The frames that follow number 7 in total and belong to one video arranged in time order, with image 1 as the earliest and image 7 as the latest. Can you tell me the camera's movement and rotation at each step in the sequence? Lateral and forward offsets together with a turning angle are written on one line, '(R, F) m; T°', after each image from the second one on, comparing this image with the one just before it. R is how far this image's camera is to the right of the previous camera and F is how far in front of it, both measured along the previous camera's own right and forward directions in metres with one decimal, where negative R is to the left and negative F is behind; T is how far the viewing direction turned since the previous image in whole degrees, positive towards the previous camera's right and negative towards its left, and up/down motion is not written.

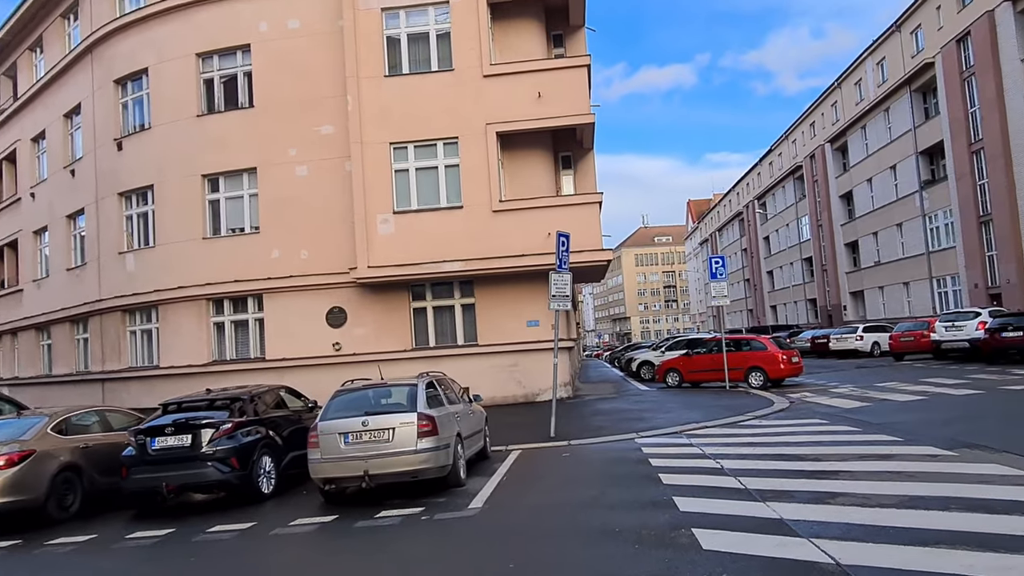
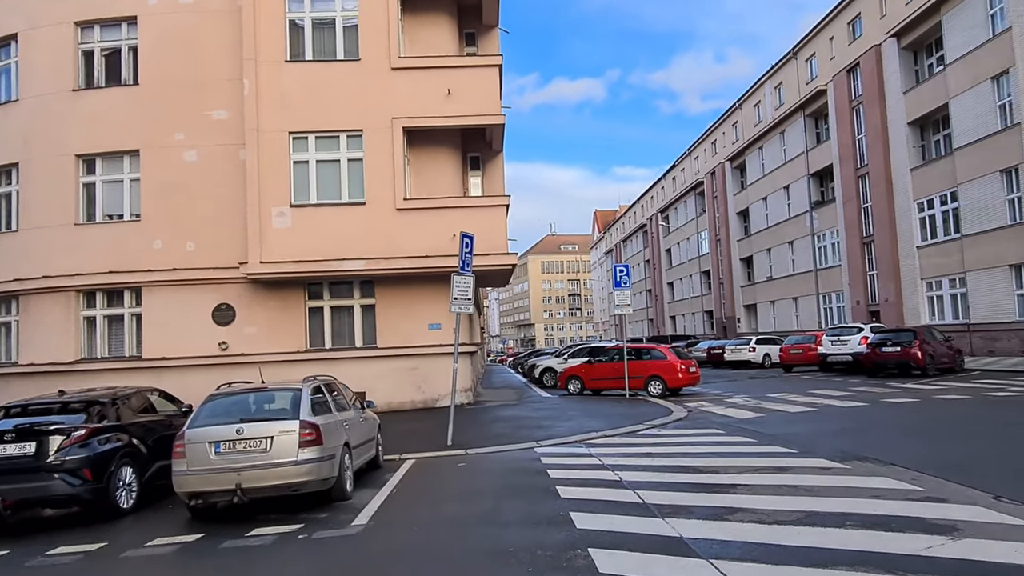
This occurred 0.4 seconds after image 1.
(+0.1, +0.5) m; +7°
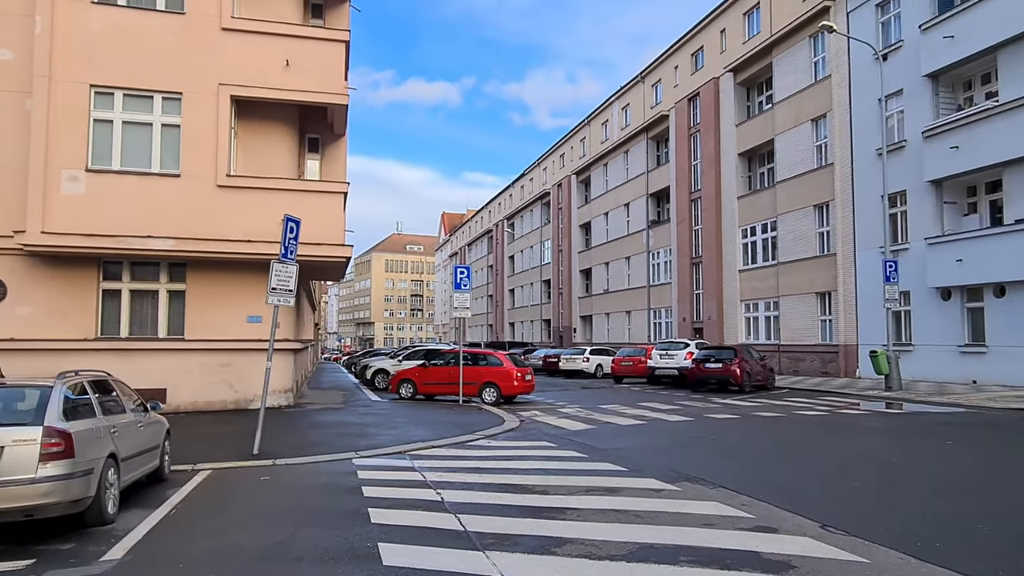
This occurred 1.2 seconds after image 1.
(+0.2, +0.9) m; +12°
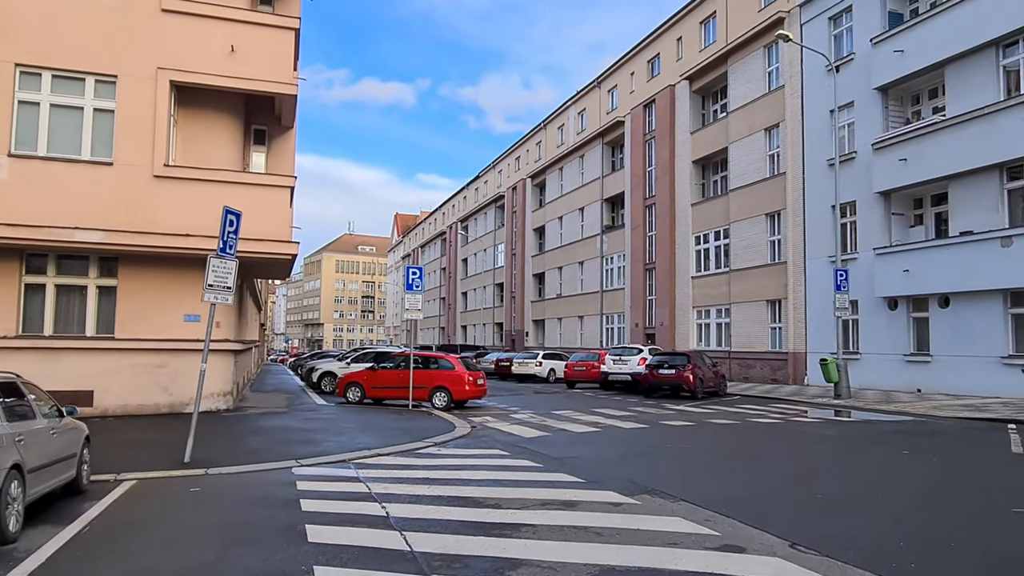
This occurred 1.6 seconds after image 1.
(0.0, +0.5) m; +4°
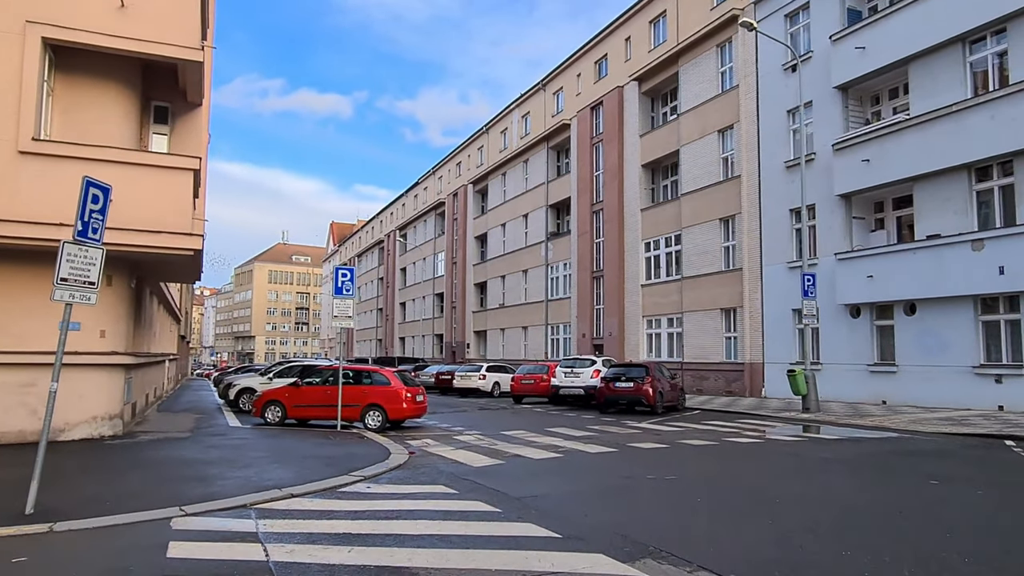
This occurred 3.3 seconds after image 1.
(-0.1, +2.1) m; +5°
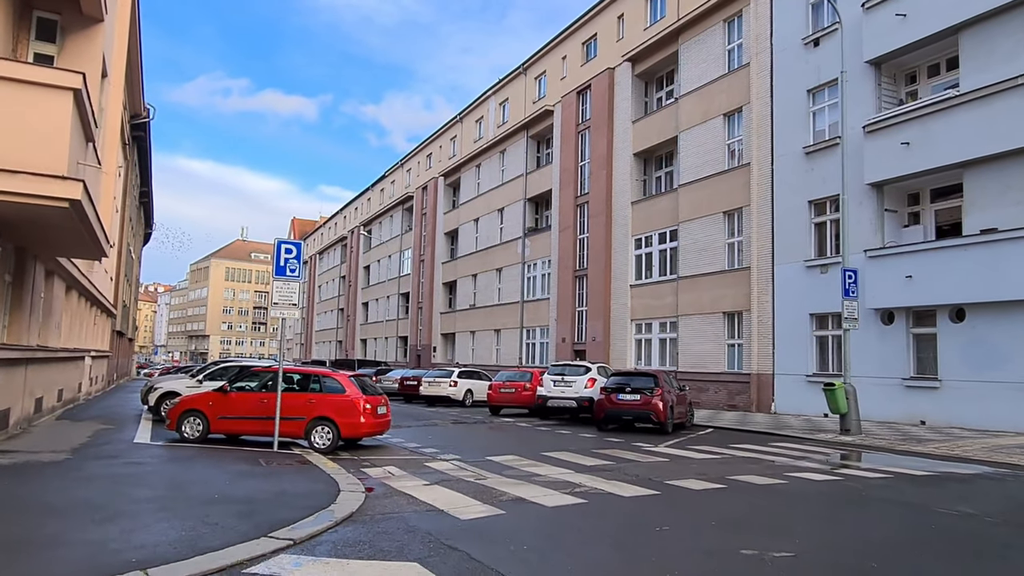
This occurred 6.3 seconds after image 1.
(-0.5, +3.5) m; +3°
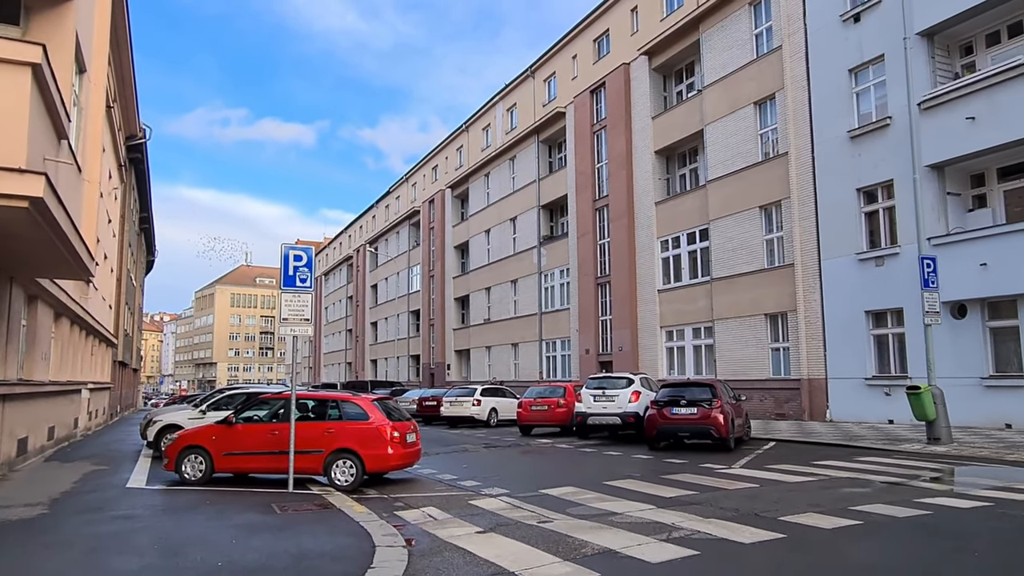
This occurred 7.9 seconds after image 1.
(-0.6, +1.8) m; 0°
